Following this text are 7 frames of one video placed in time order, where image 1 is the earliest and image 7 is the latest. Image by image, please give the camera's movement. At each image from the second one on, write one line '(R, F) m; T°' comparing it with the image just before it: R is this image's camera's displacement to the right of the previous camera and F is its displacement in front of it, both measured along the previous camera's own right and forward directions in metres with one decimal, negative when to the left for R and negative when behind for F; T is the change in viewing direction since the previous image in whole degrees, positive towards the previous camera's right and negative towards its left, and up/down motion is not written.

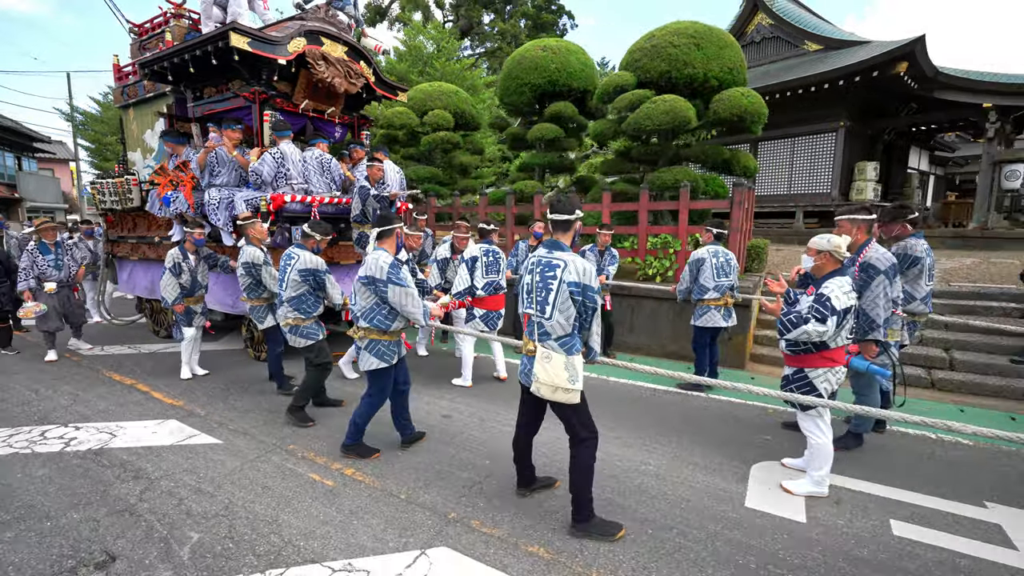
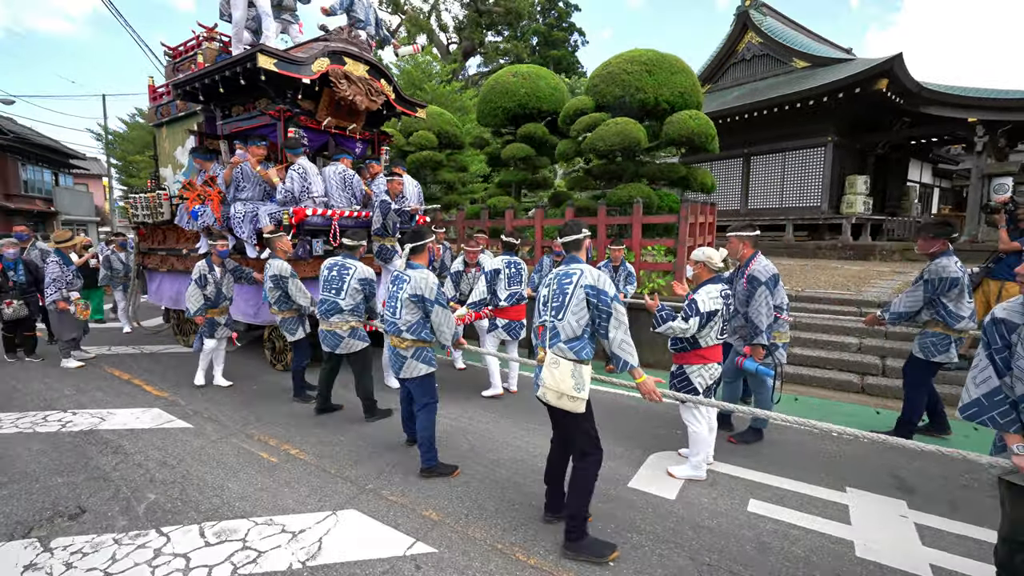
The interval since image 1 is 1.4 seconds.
(+0.7, -0.4) m; -2°
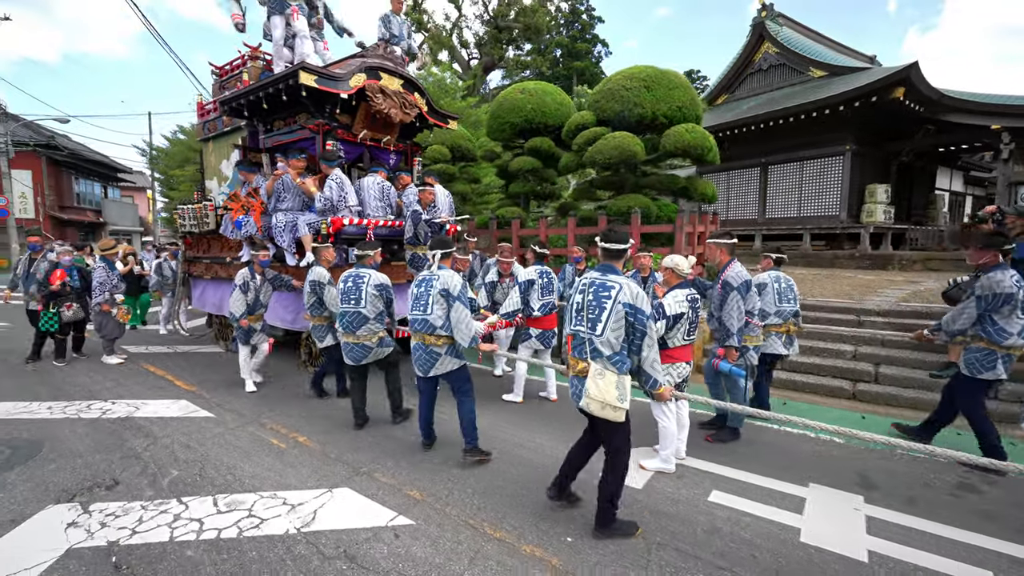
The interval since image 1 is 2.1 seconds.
(+0.3, -0.3) m; -3°
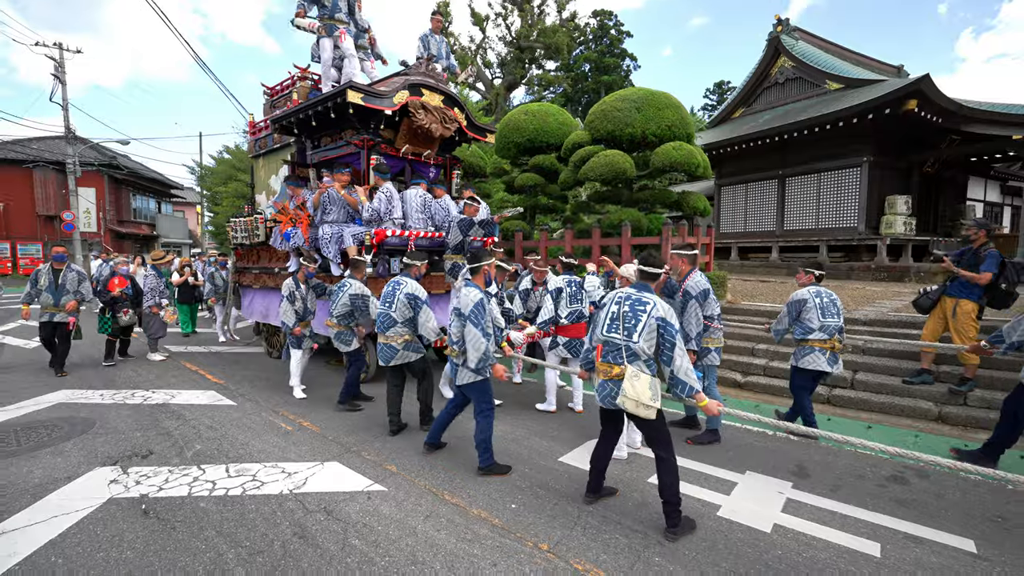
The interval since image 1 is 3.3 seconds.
(+0.5, -0.5) m; -4°
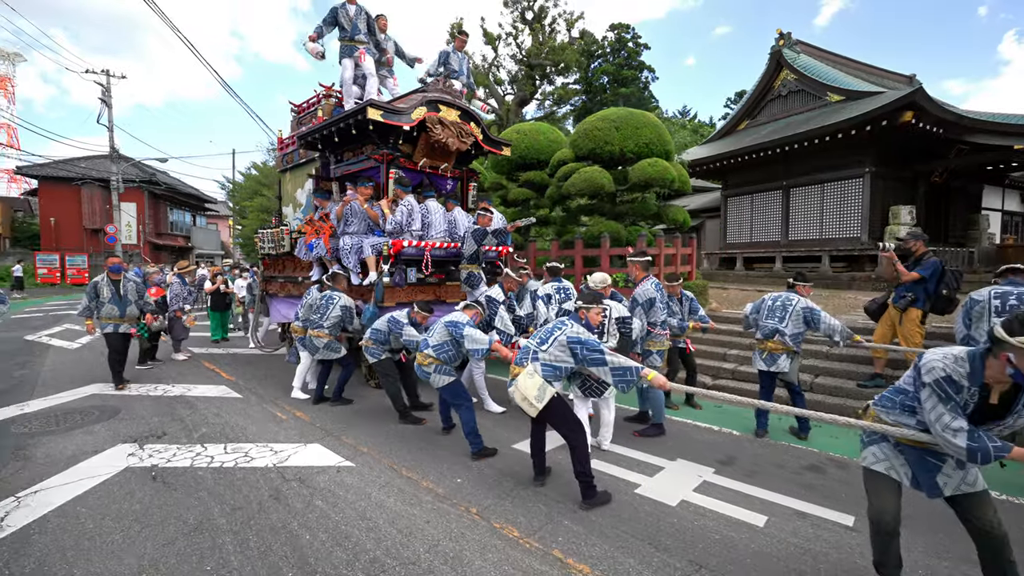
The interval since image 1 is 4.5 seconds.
(+0.6, -0.5) m; -3°
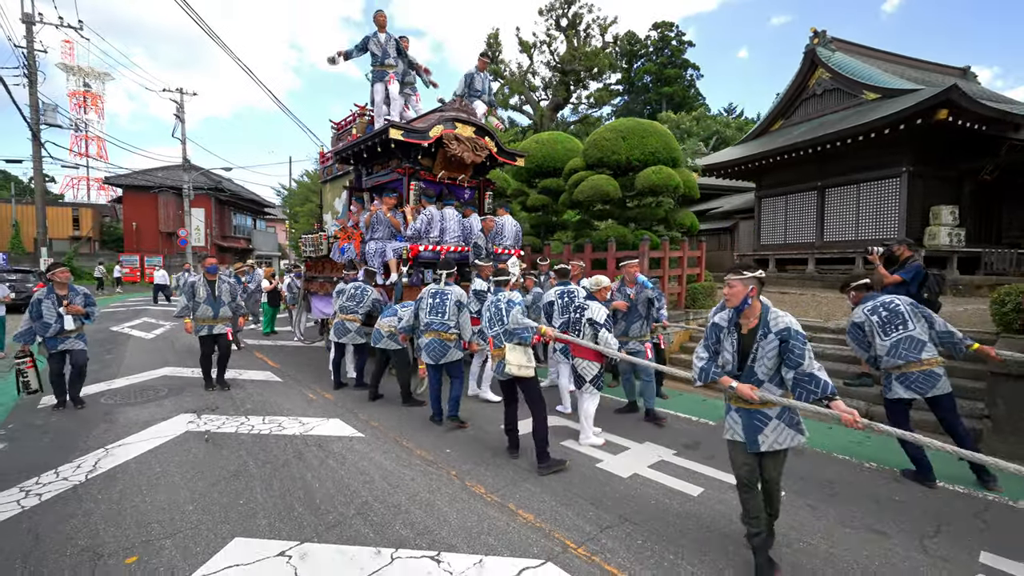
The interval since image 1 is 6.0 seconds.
(+0.6, -0.6) m; -6°
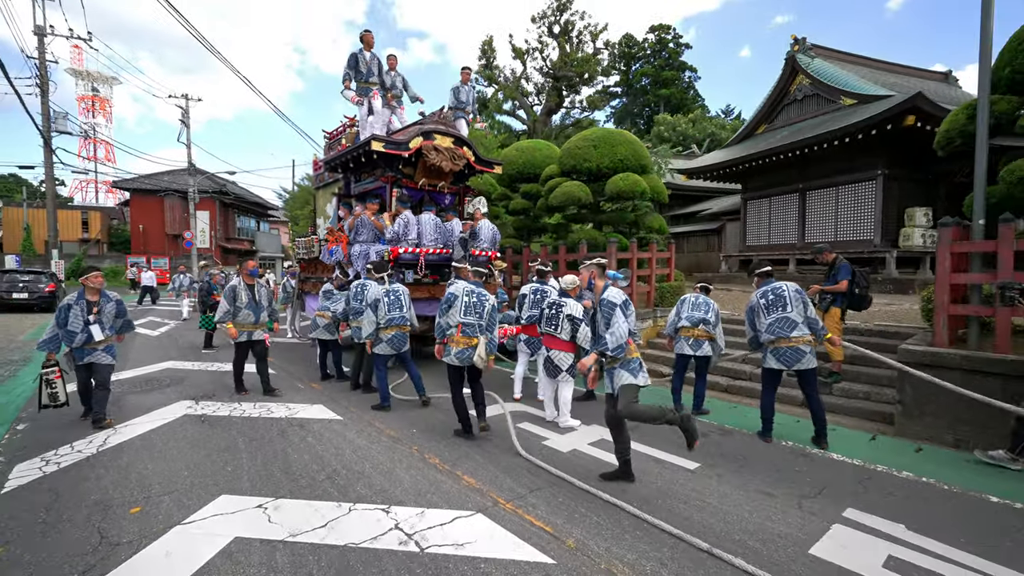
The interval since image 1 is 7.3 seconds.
(+0.5, -0.5) m; -1°
